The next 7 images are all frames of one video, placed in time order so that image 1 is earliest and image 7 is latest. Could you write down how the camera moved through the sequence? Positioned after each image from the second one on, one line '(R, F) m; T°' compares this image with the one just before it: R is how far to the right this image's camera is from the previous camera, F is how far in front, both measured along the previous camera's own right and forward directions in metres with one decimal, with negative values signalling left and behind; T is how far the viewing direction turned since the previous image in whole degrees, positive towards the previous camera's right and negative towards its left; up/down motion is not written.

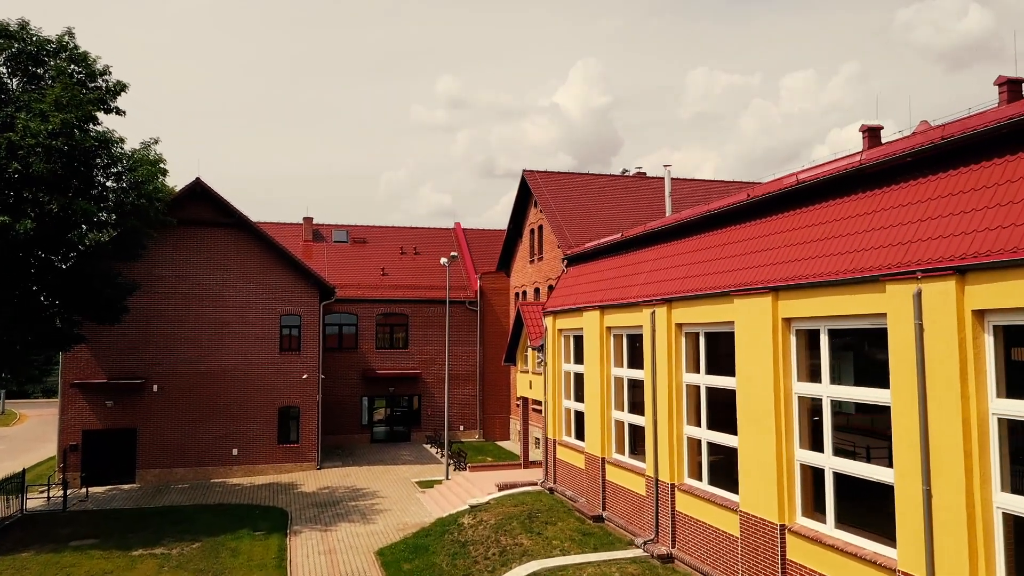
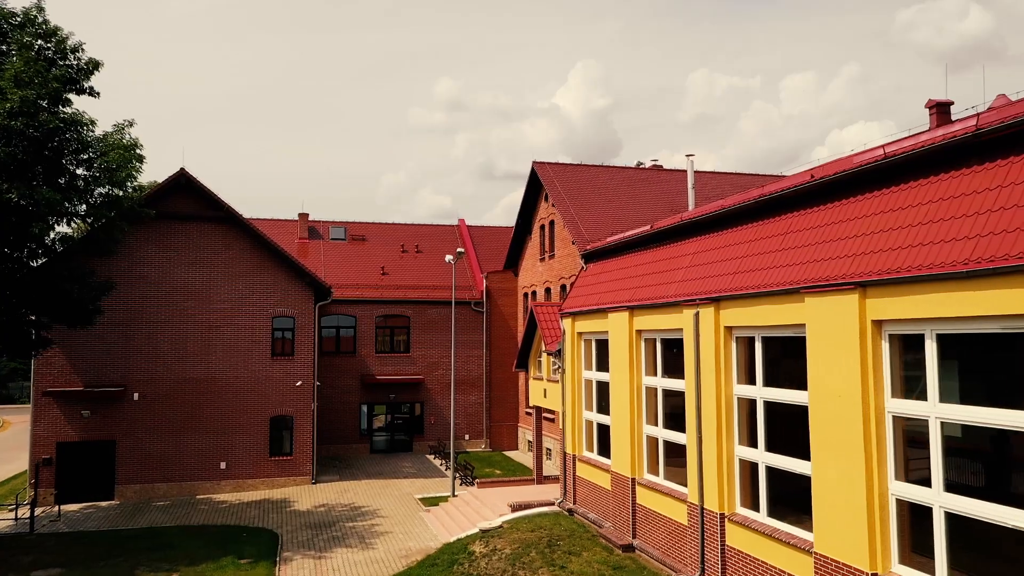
(-0.4, +1.9) m; 0°
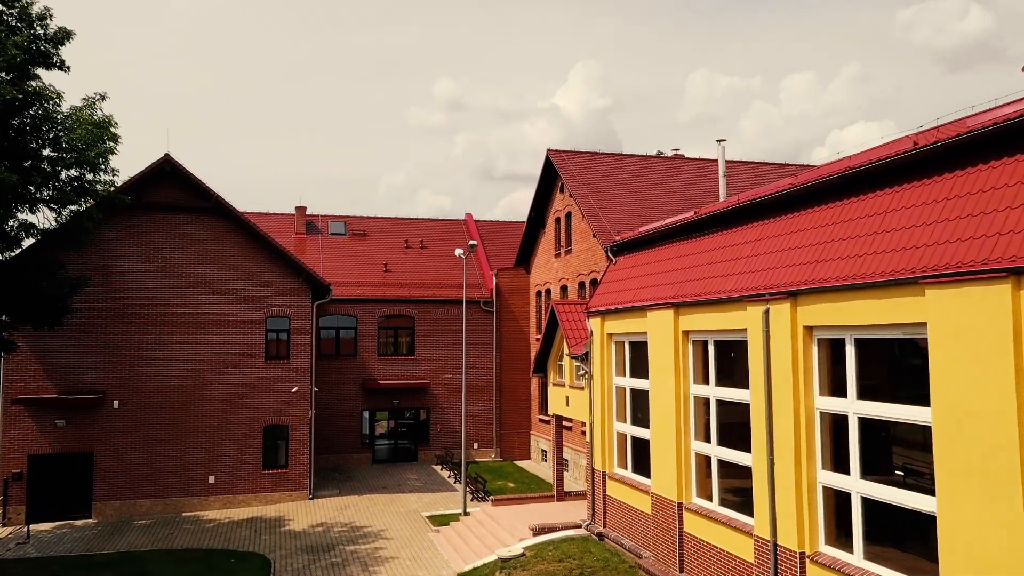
(-0.5, +2.0) m; 0°
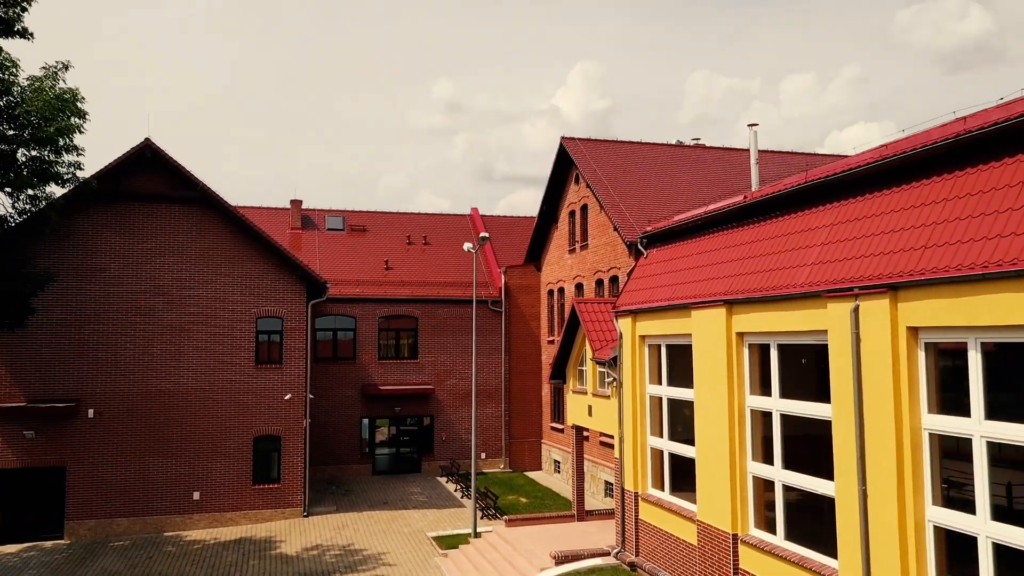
(-0.4, +1.8) m; 0°
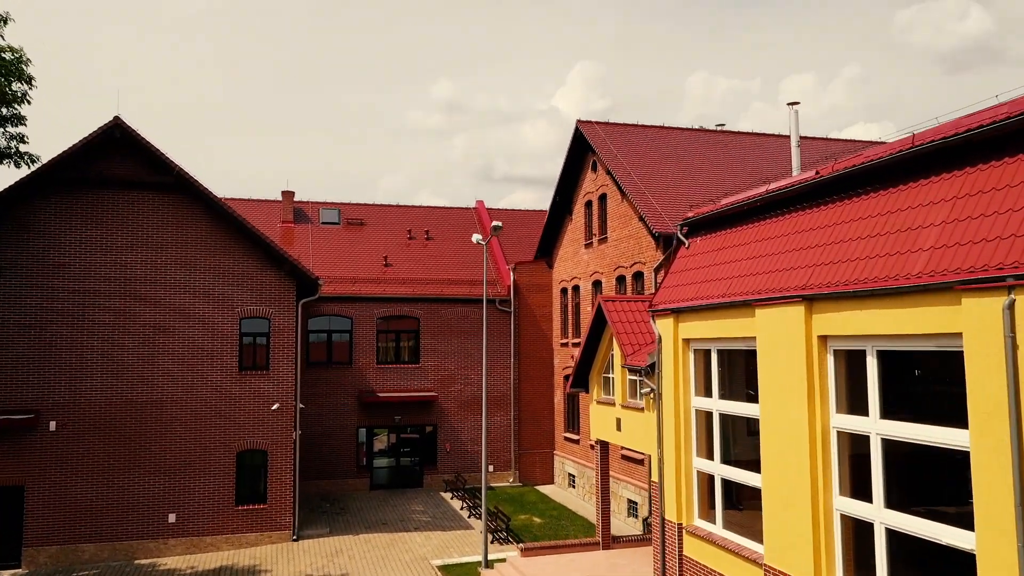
(-0.4, +2.0) m; 0°
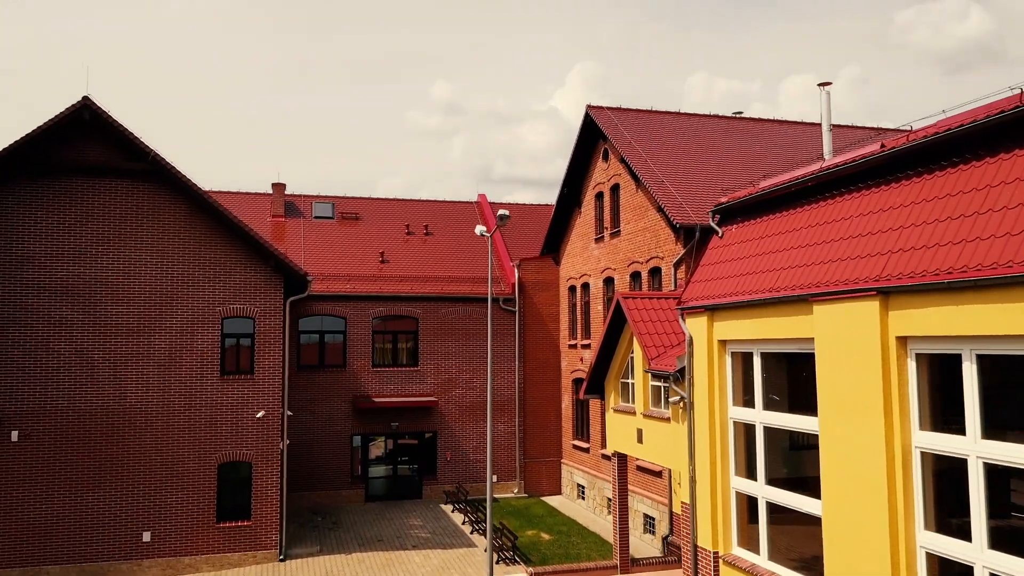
(-0.2, +1.5) m; 0°
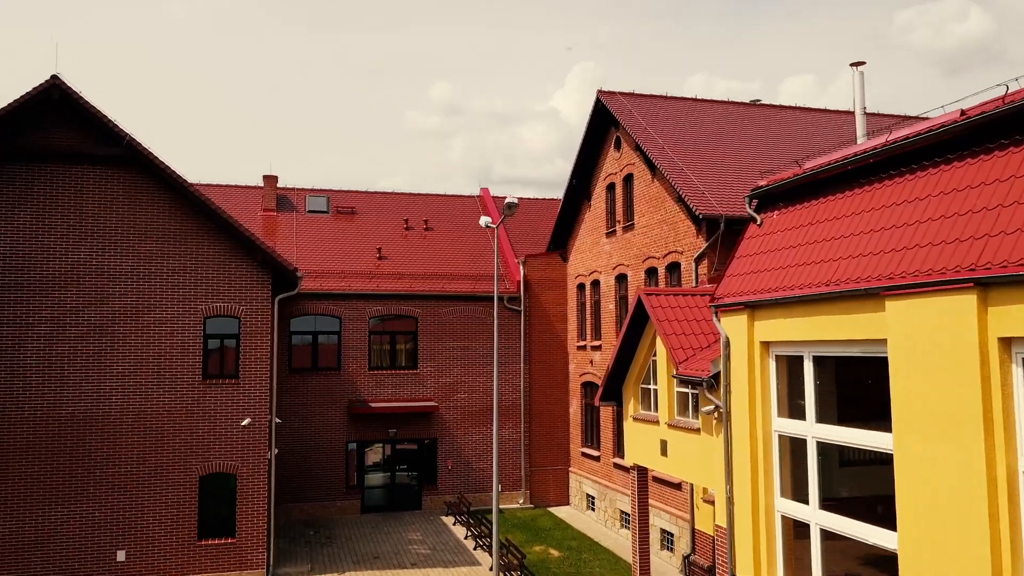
(-0.2, +1.3) m; 0°
